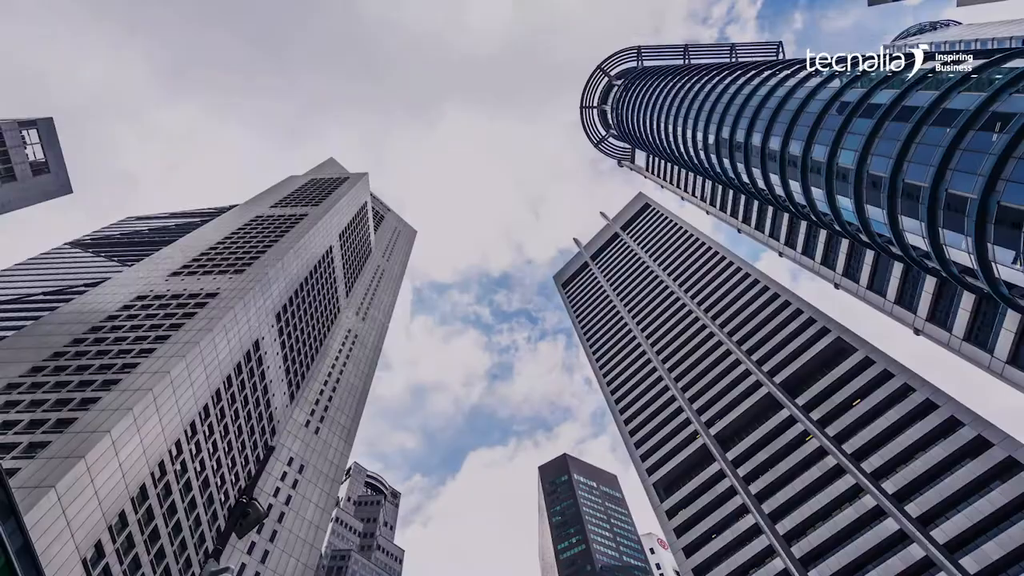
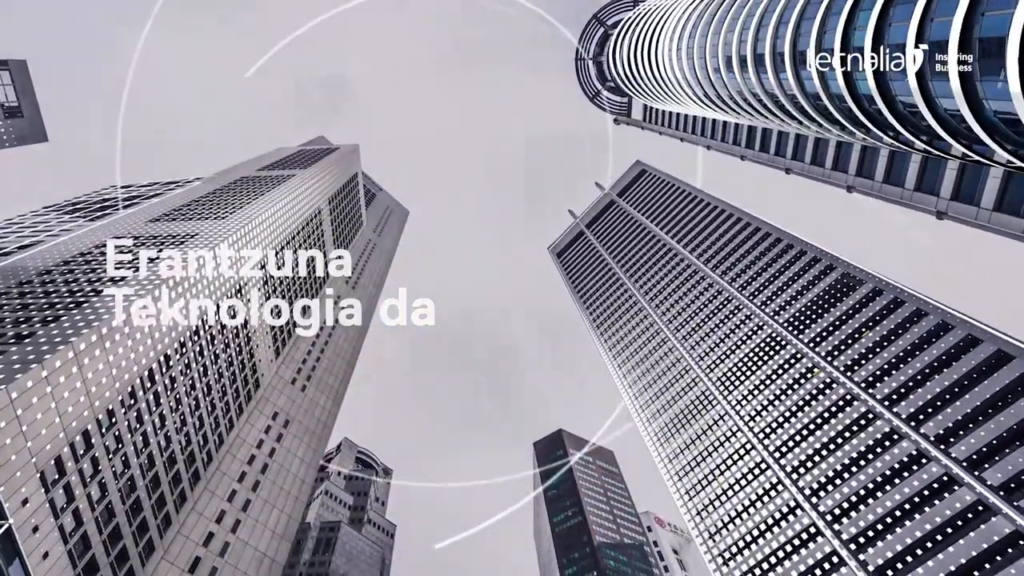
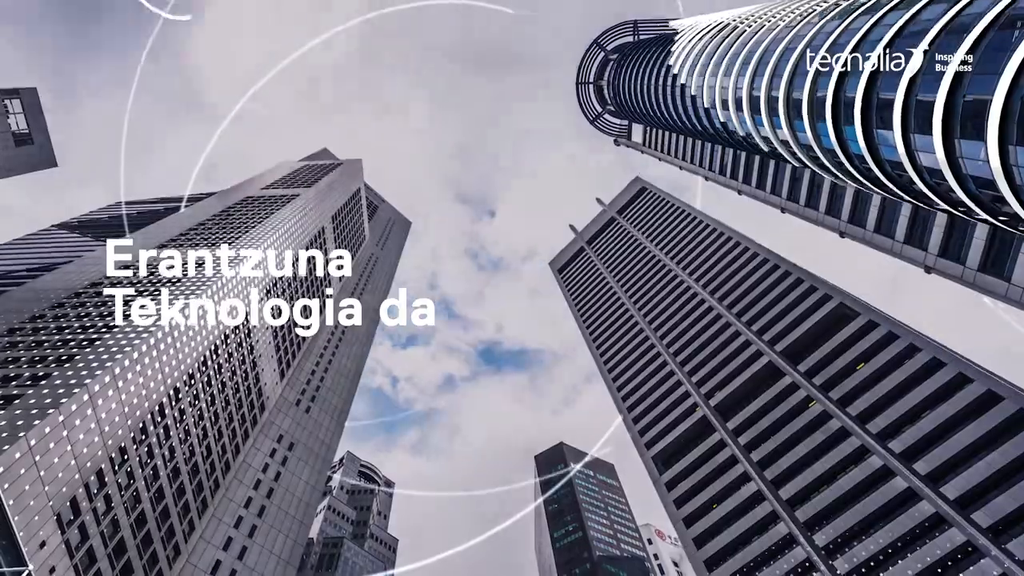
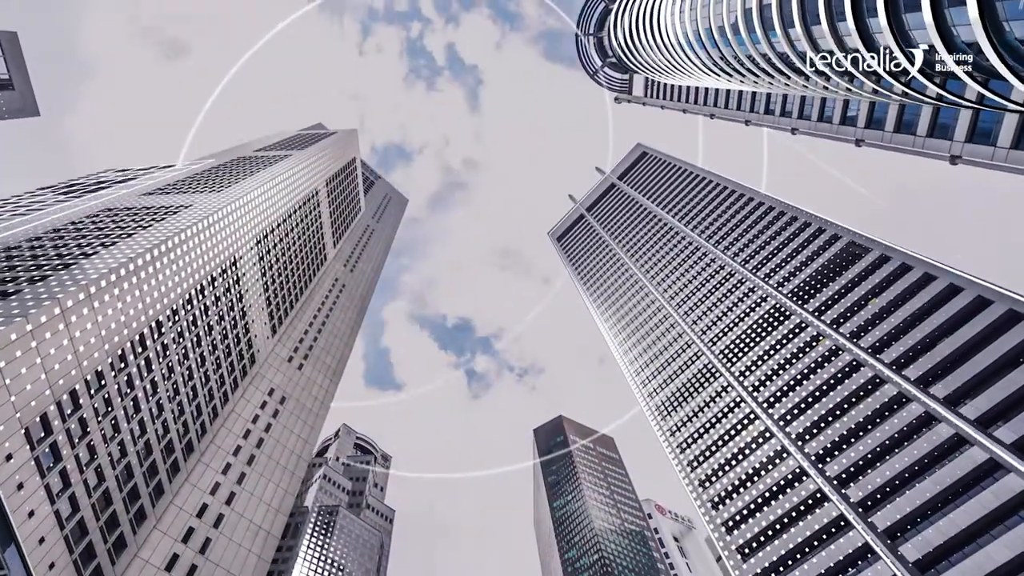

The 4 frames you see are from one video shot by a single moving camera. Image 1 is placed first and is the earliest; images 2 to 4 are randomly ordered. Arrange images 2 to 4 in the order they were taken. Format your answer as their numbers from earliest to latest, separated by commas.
3, 2, 4
